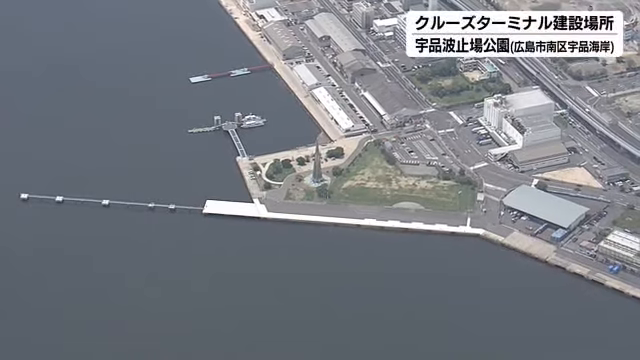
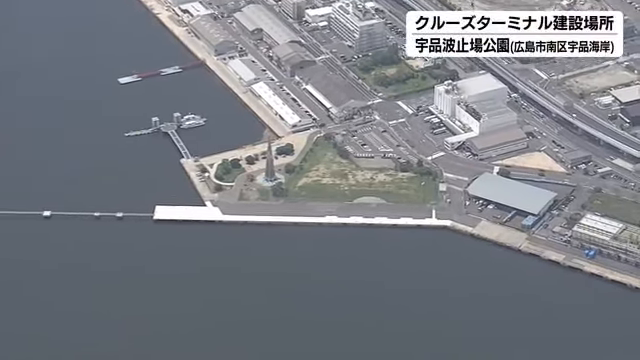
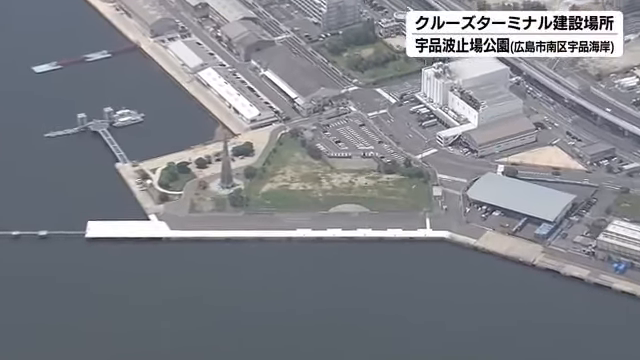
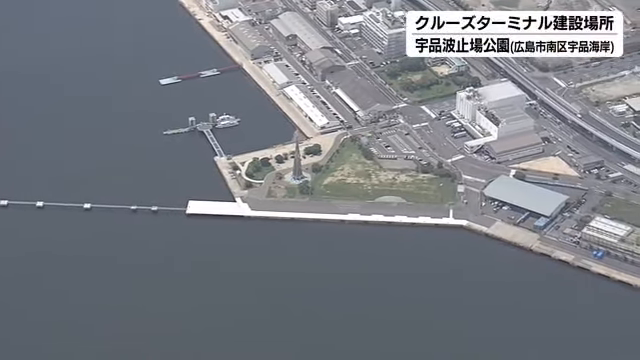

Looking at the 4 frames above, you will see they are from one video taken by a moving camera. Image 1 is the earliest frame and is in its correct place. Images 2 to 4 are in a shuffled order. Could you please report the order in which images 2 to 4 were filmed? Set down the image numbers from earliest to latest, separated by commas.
4, 2, 3
